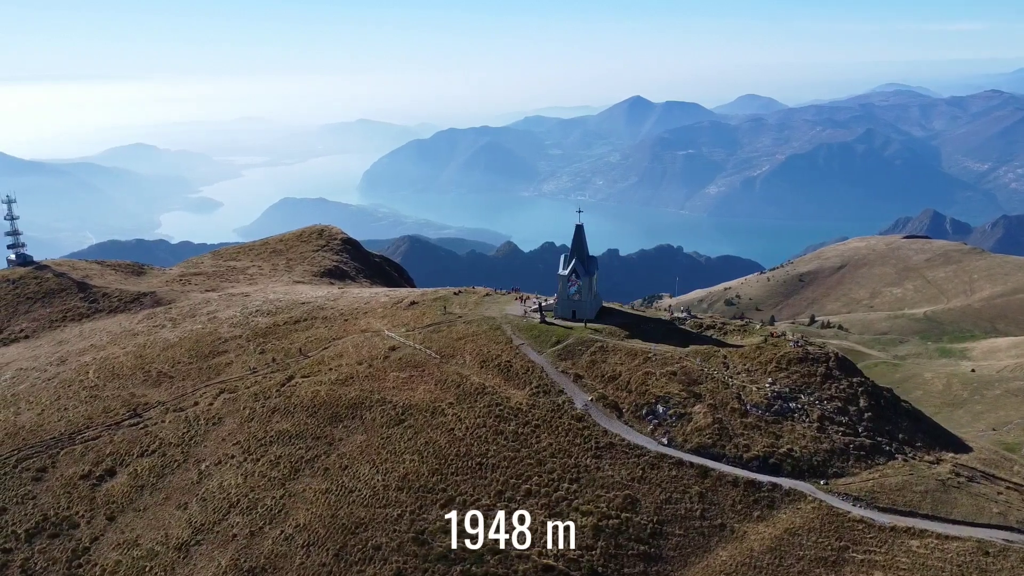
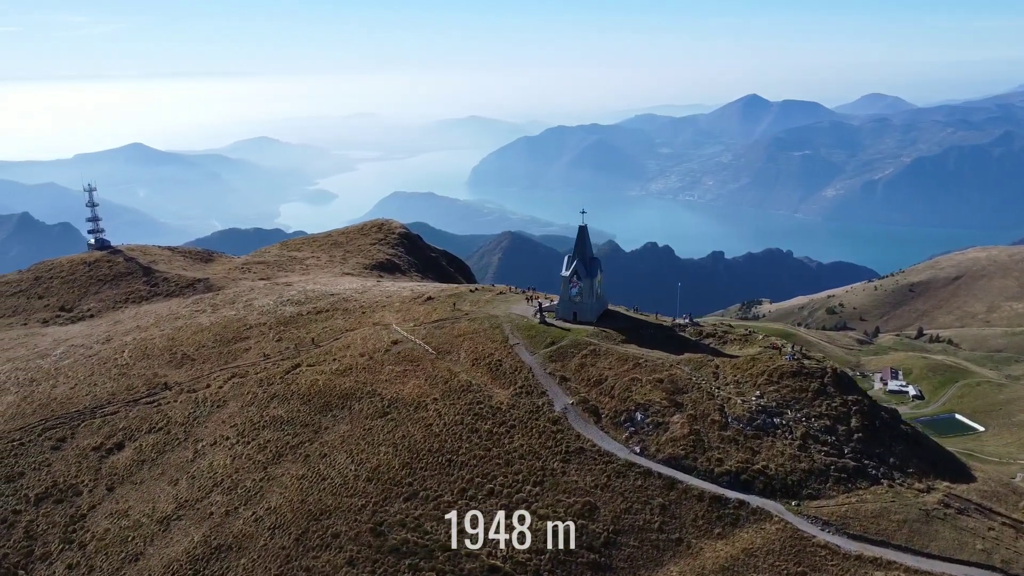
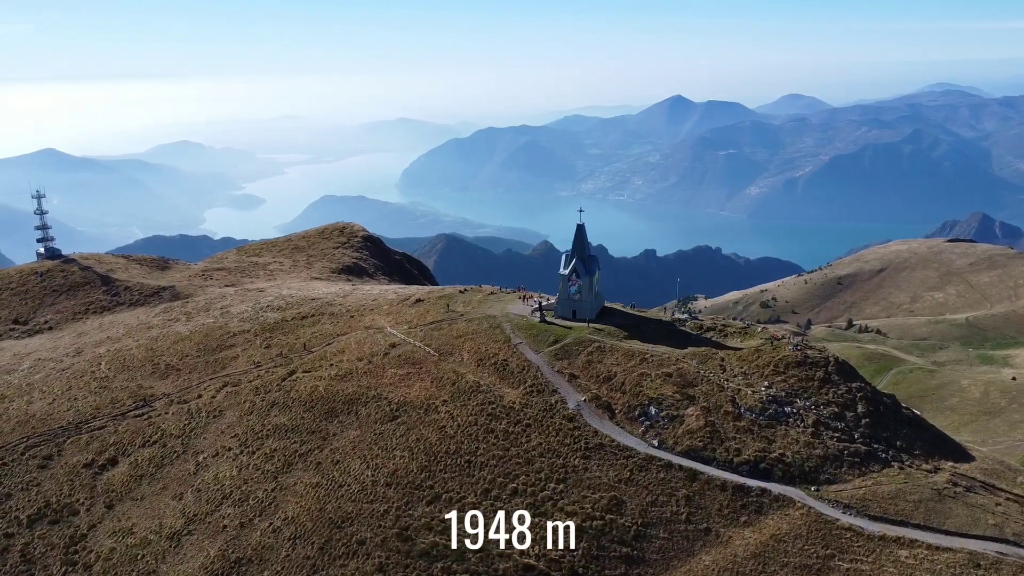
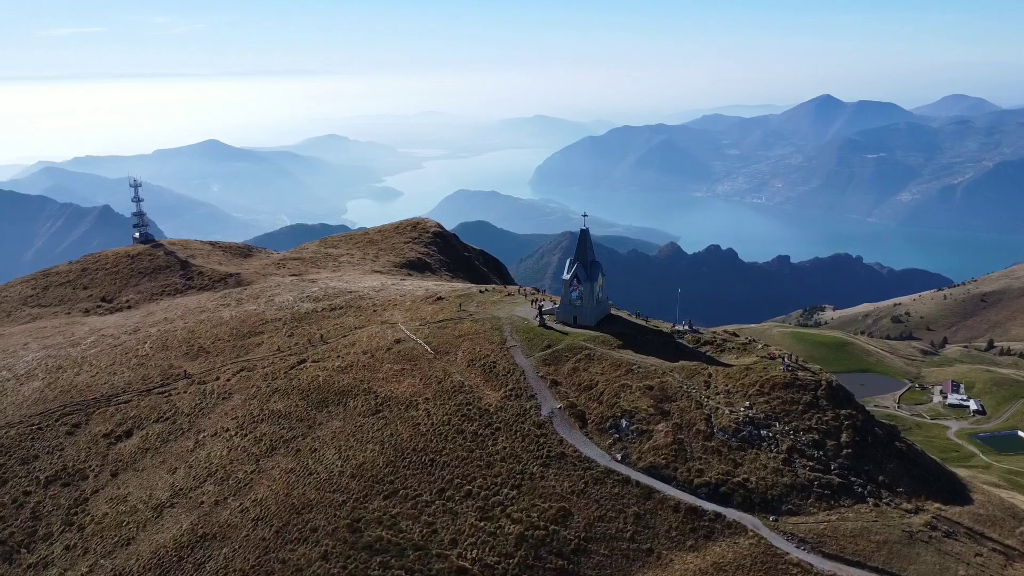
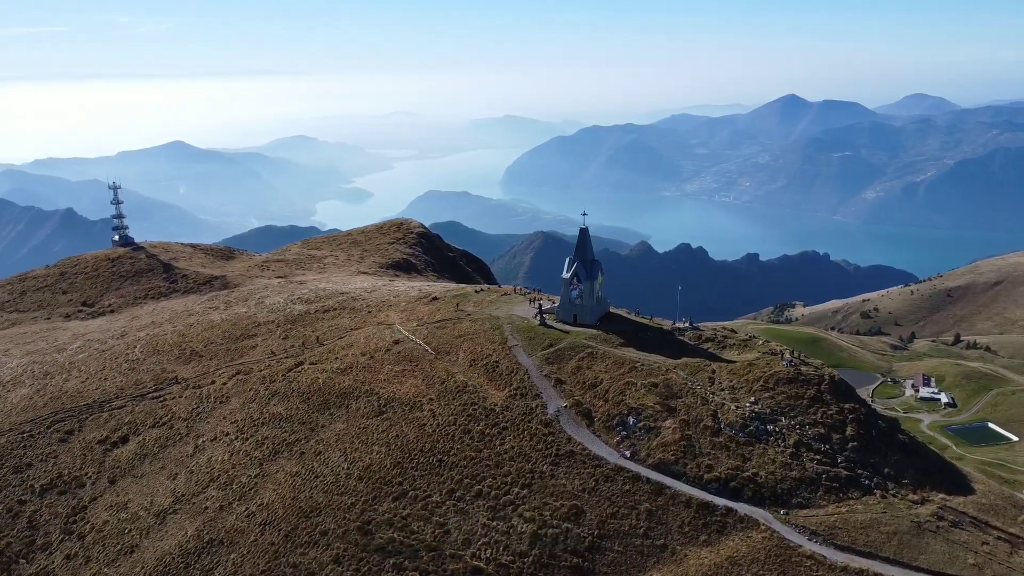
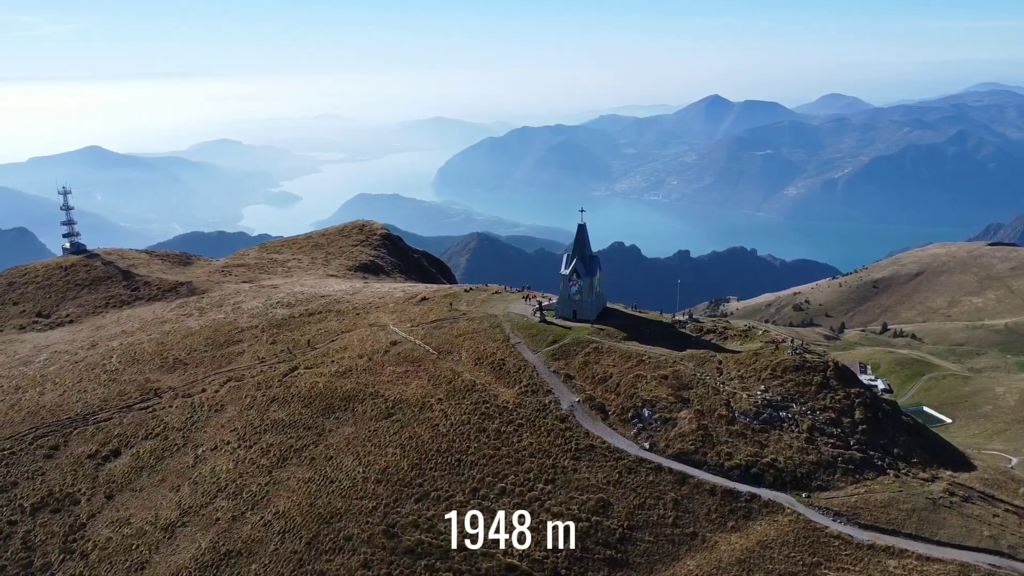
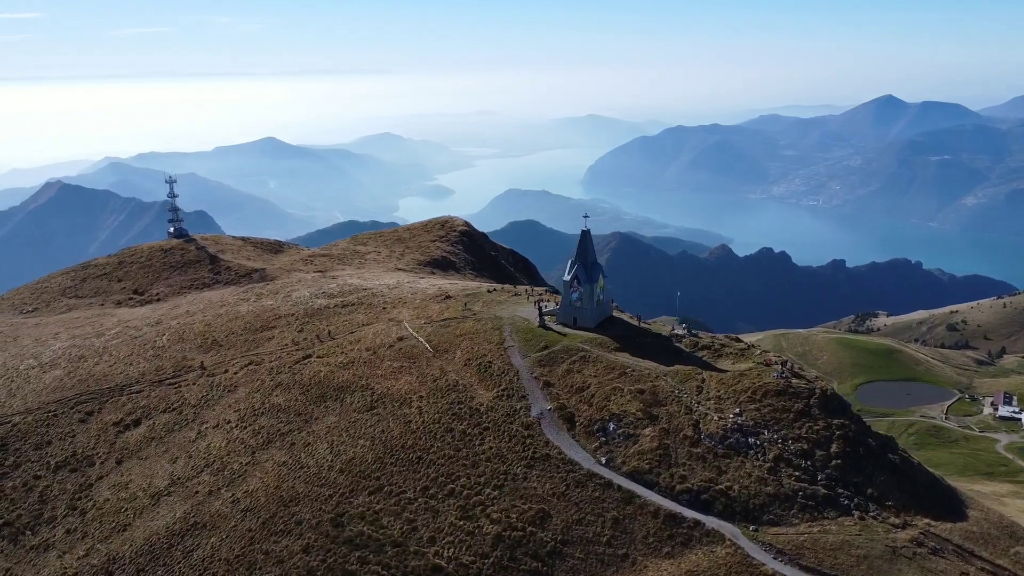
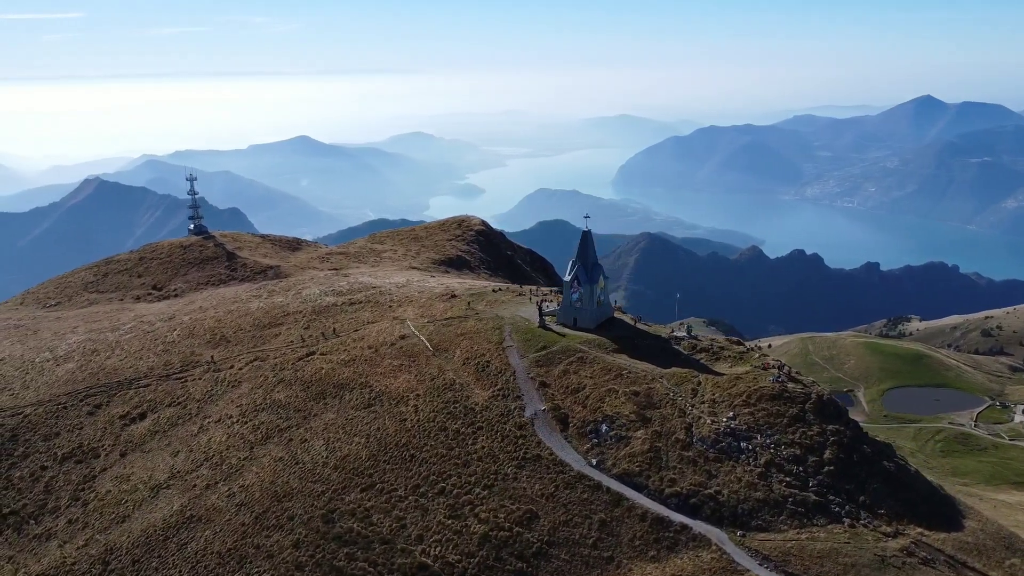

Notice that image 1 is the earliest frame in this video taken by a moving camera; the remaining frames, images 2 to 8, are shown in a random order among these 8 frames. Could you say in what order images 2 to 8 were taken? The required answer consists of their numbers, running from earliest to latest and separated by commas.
3, 6, 2, 5, 4, 7, 8
